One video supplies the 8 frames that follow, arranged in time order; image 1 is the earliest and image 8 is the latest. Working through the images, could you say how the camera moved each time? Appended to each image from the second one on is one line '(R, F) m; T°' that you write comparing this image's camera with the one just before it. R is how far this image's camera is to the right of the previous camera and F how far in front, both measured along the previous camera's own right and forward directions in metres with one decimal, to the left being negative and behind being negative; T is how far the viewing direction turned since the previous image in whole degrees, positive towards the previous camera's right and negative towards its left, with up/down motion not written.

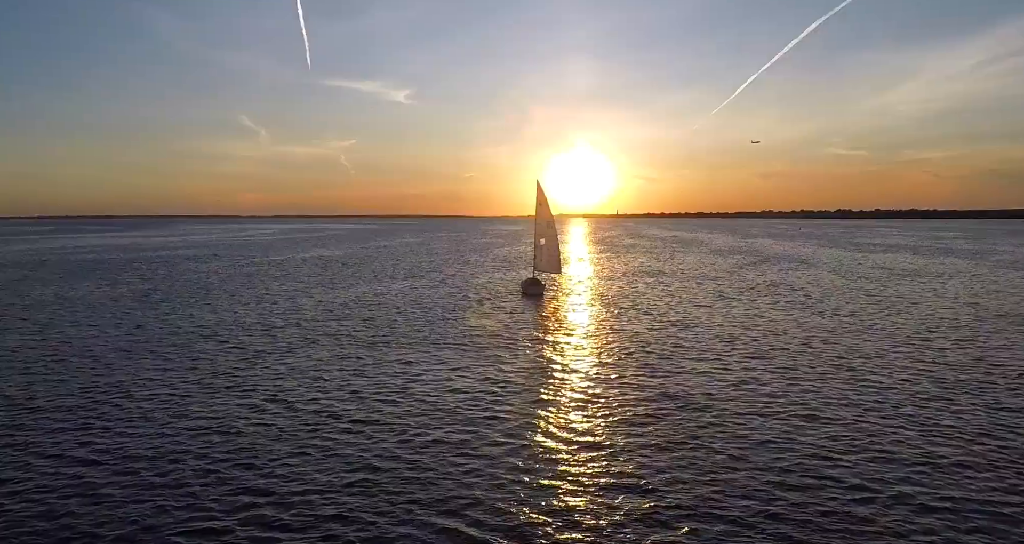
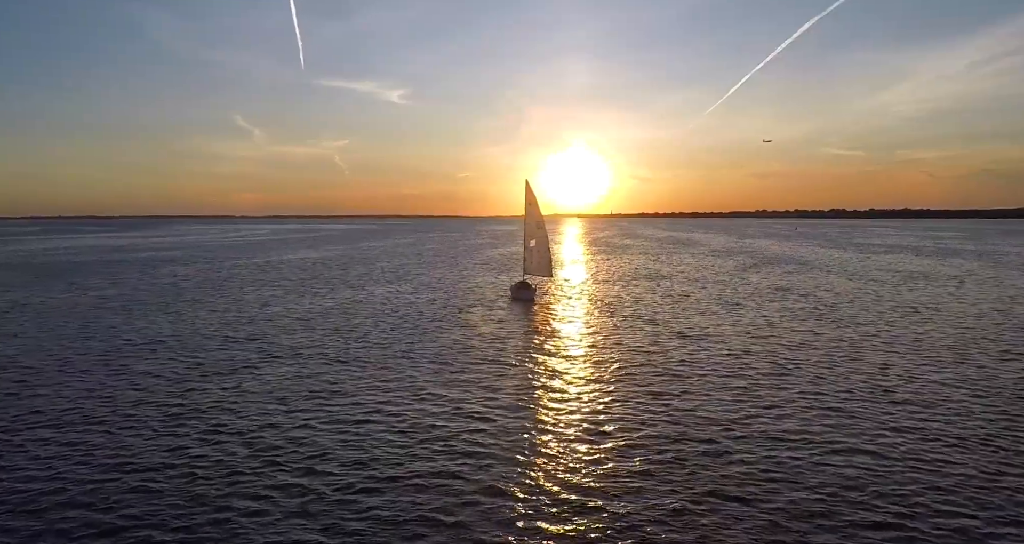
(+0.4, +3.0) m; 0°
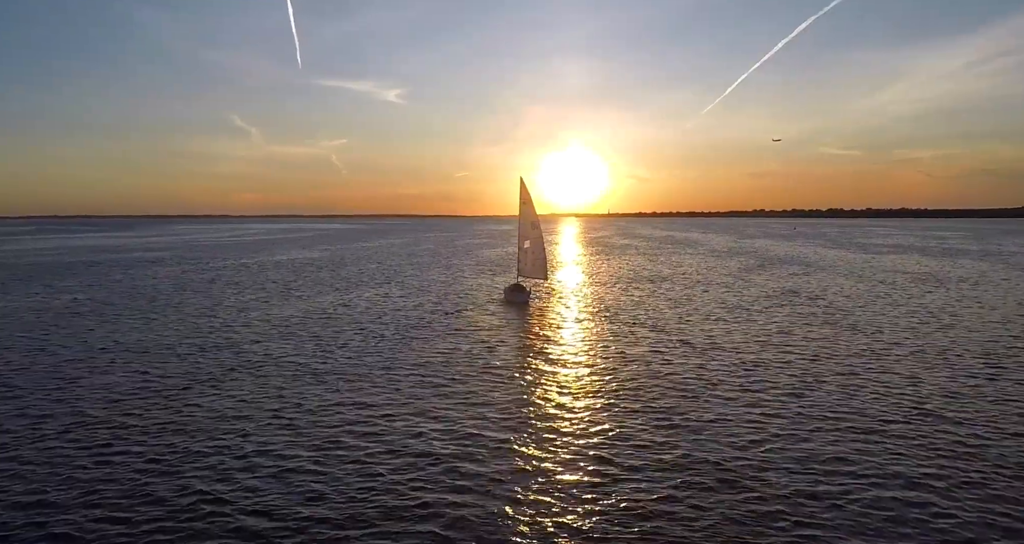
(+0.2, +2.3) m; 0°
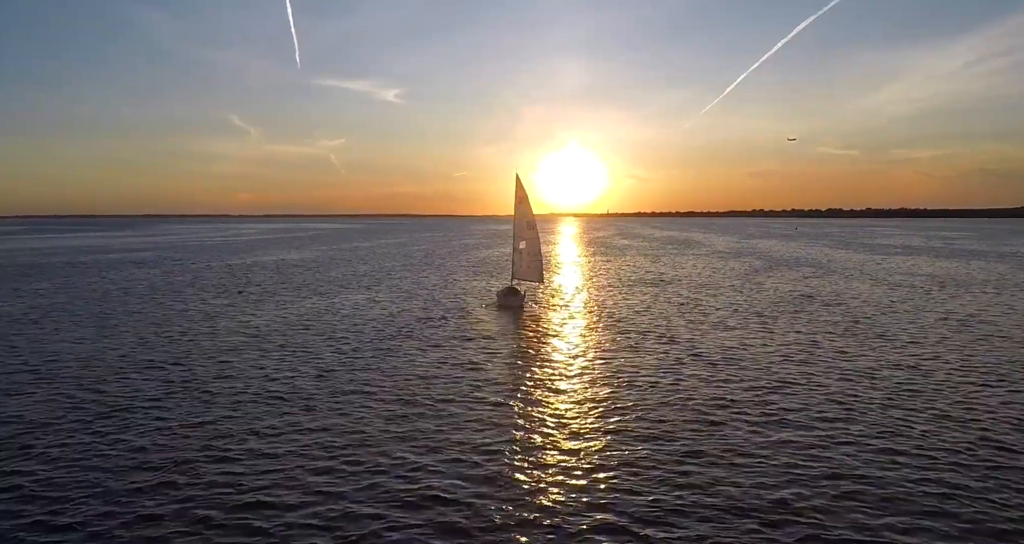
(+0.2, +3.0) m; 0°
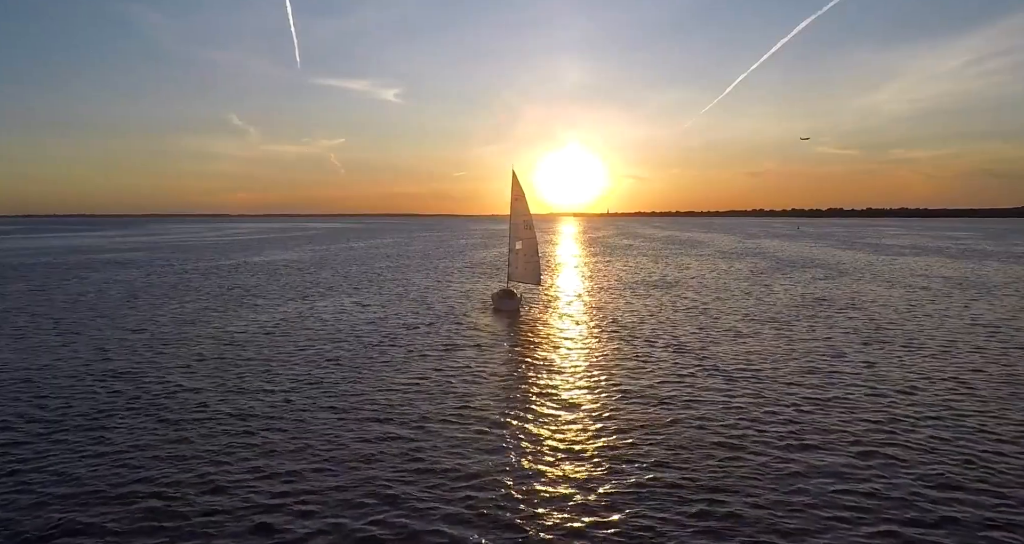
(+0.2, +2.4) m; 0°
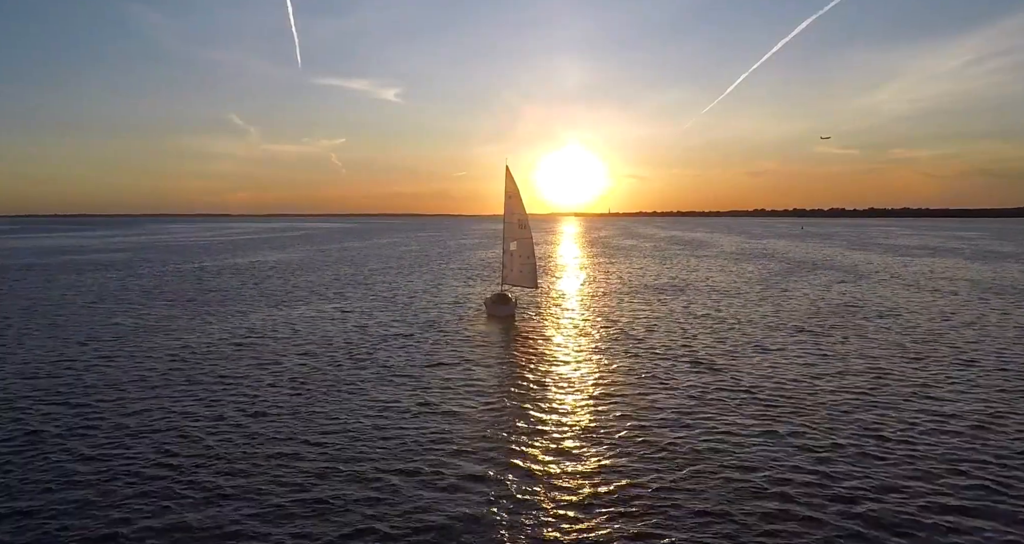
(+0.3, +3.4) m; 0°
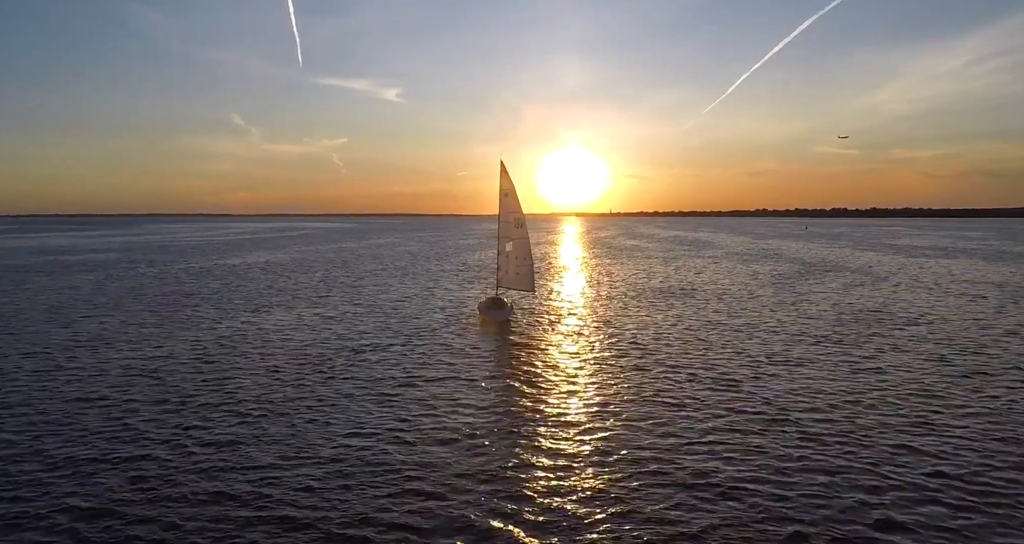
(+0.2, +2.8) m; 0°
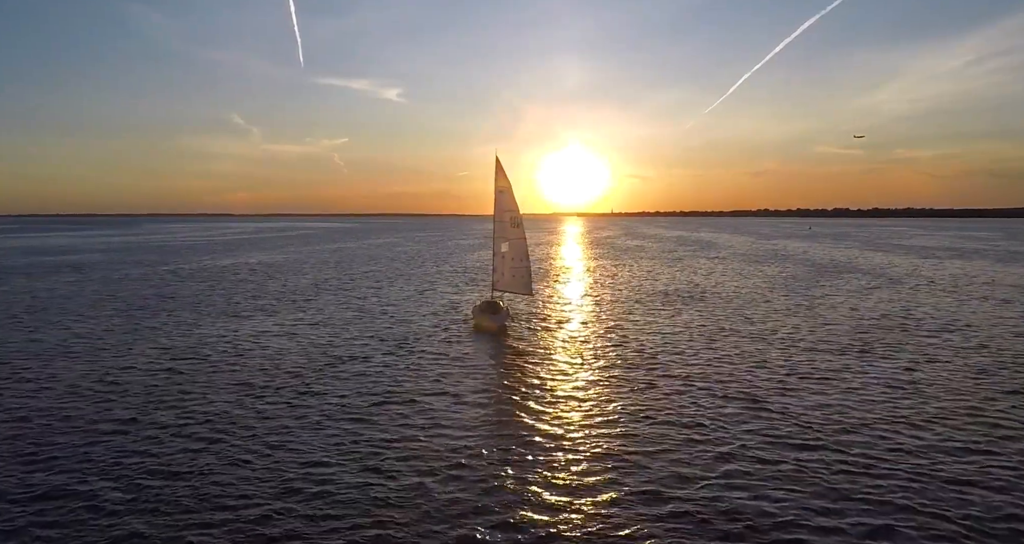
(+0.1, +2.2) m; 0°
